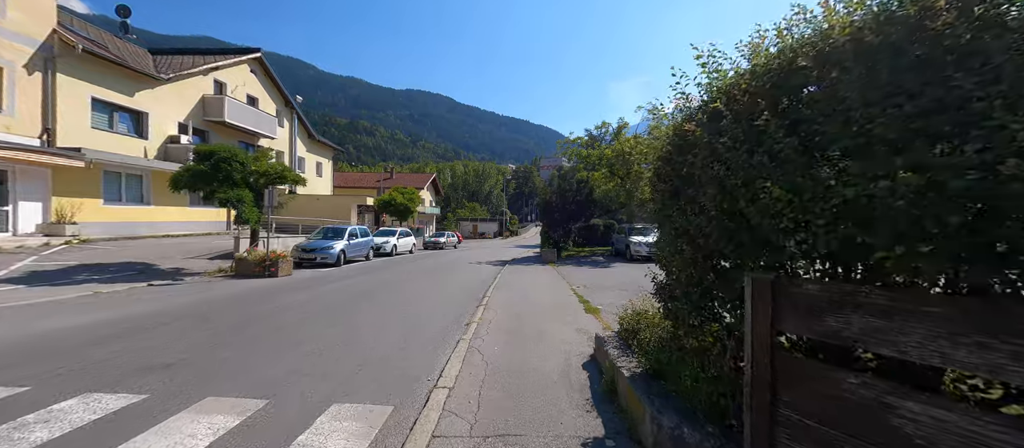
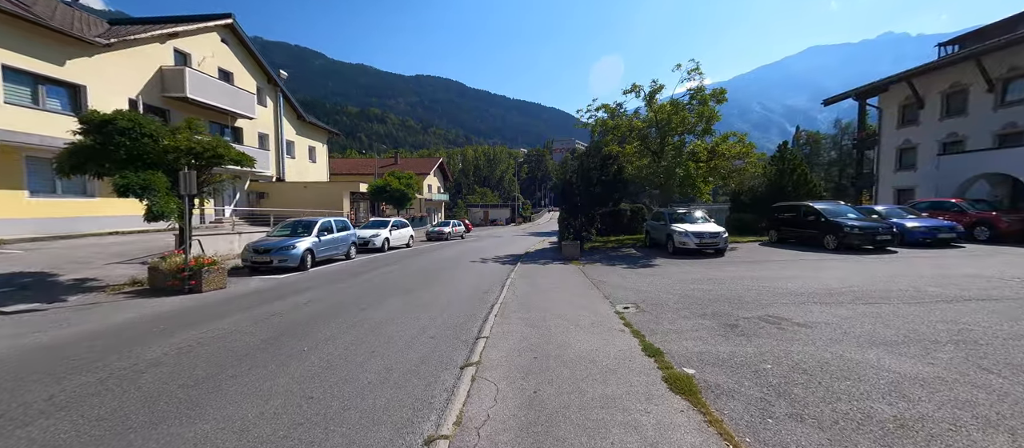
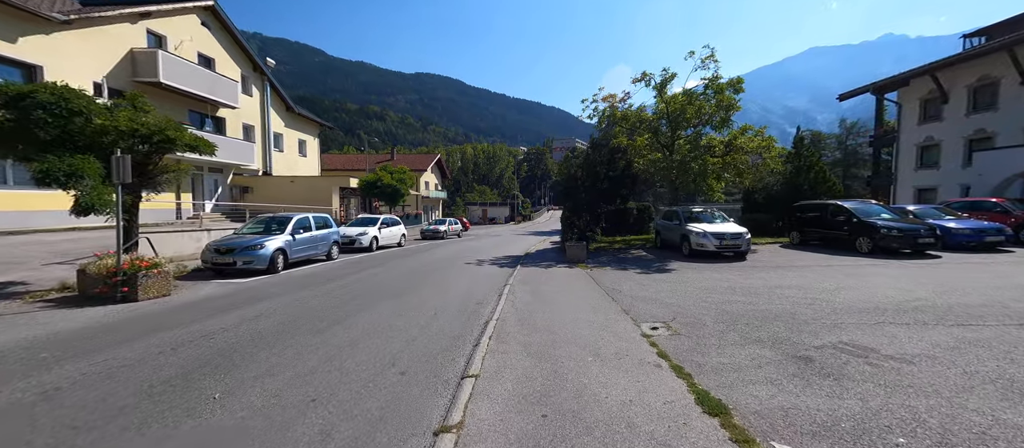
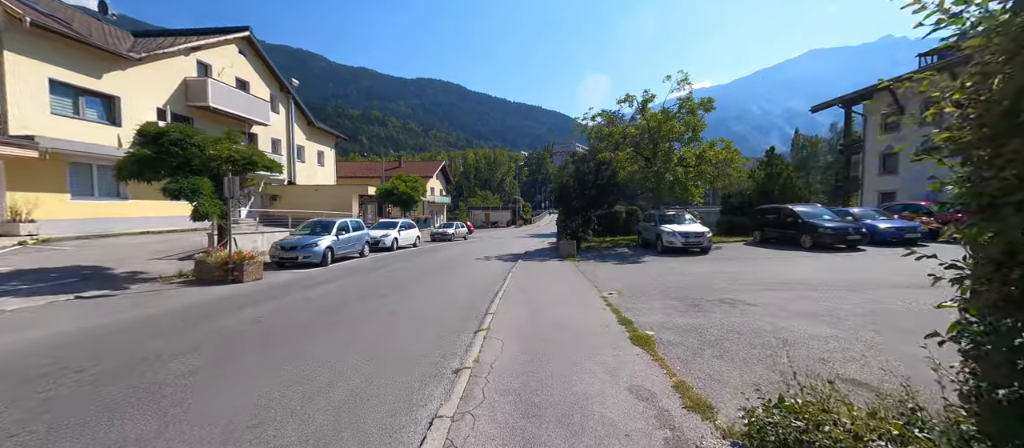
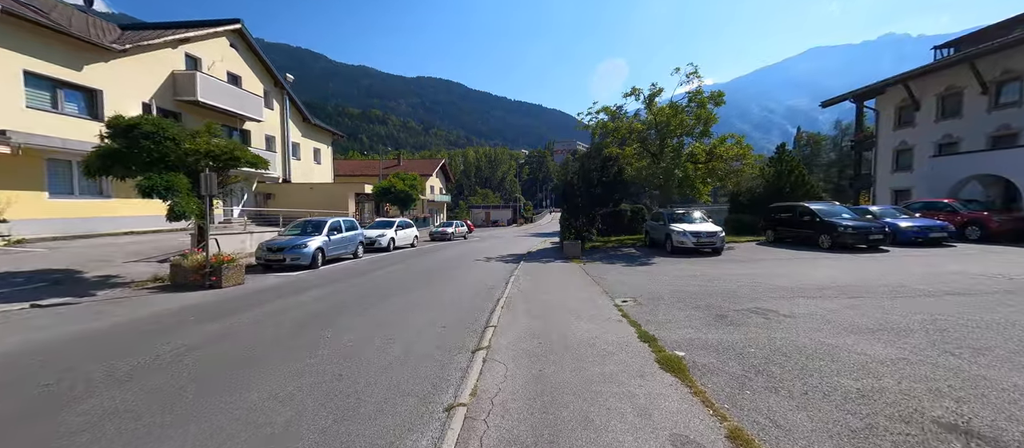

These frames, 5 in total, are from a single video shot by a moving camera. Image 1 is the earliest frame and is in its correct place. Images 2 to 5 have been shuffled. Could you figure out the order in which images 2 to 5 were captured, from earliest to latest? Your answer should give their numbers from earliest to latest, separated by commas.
4, 5, 2, 3
